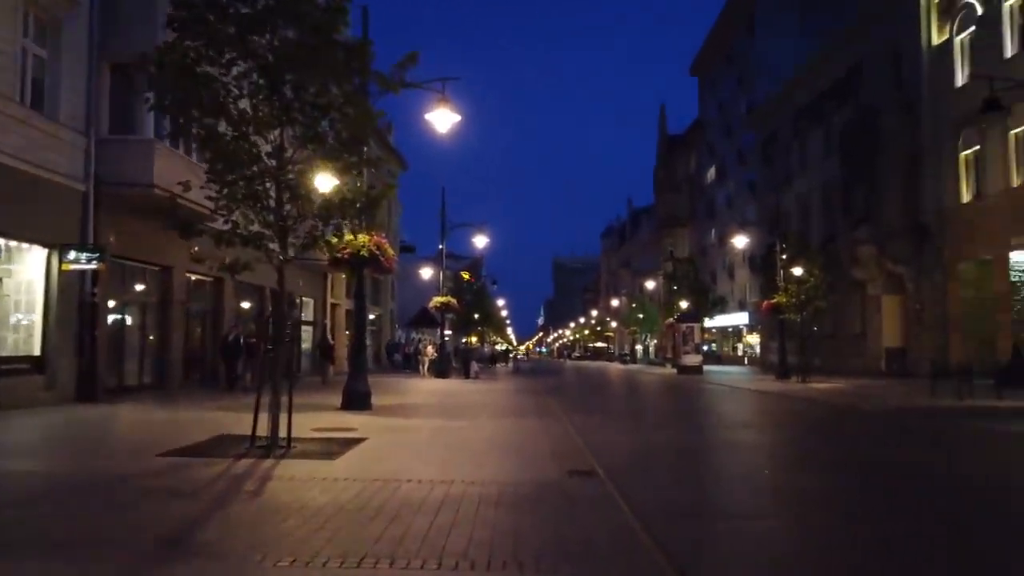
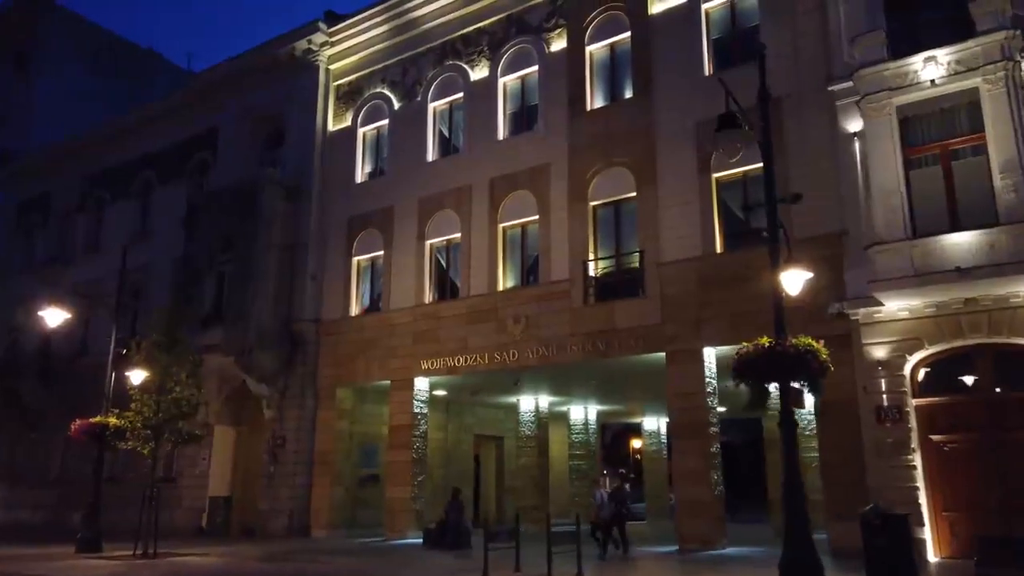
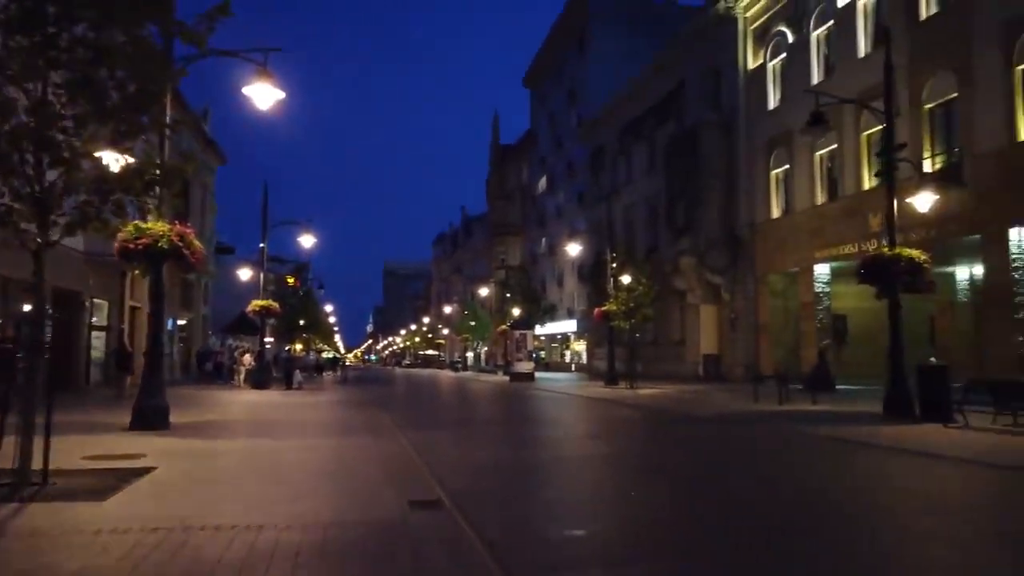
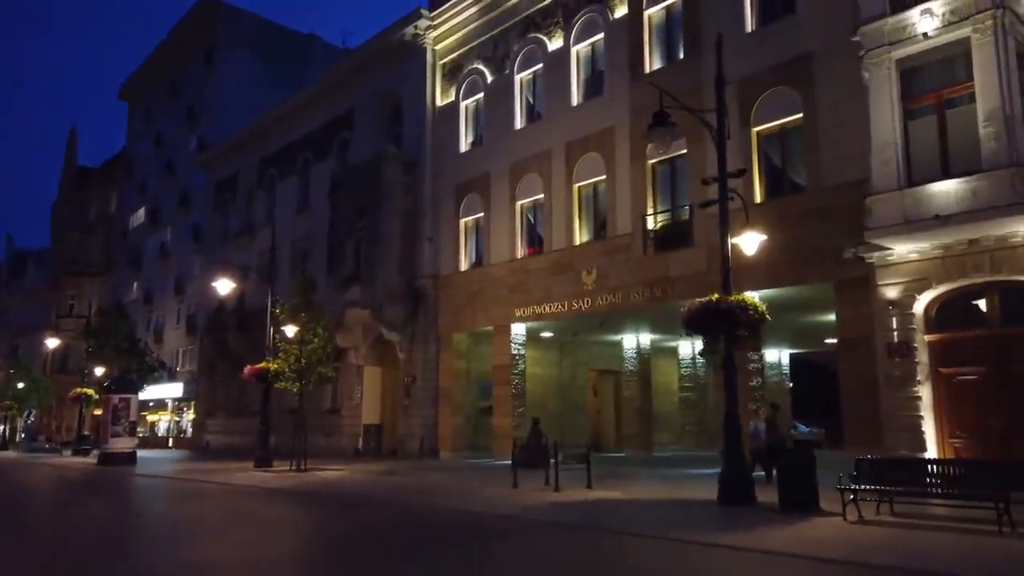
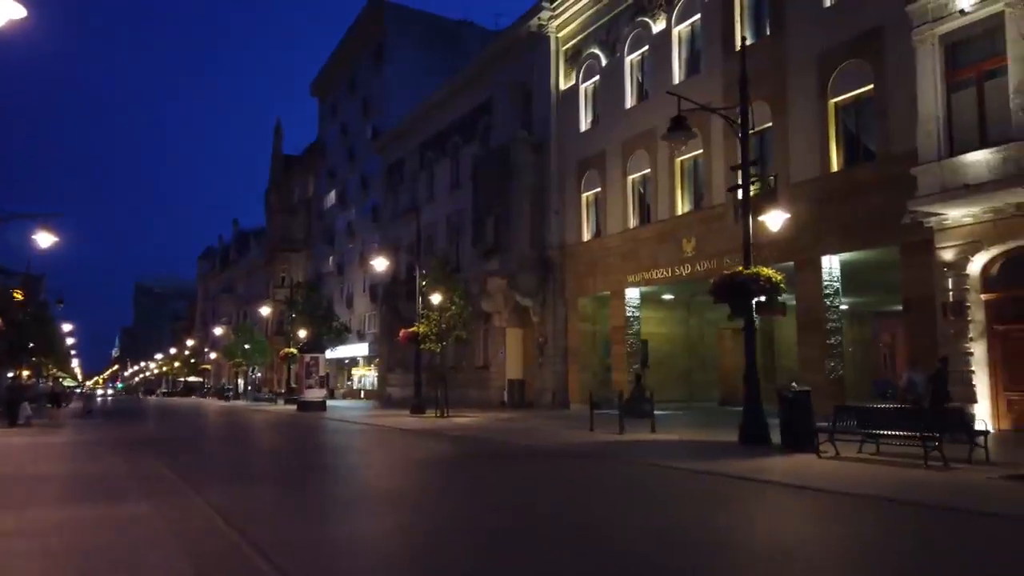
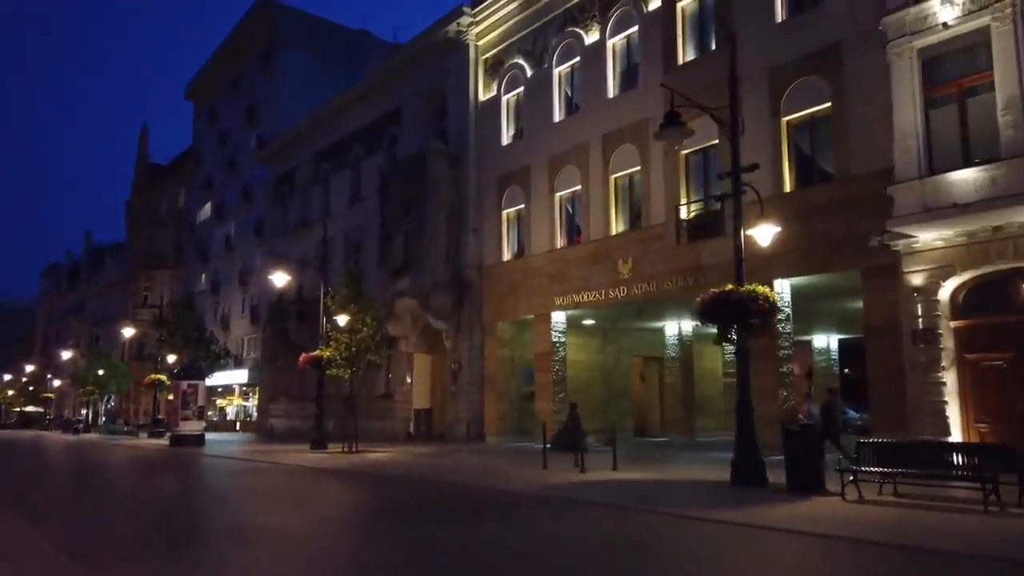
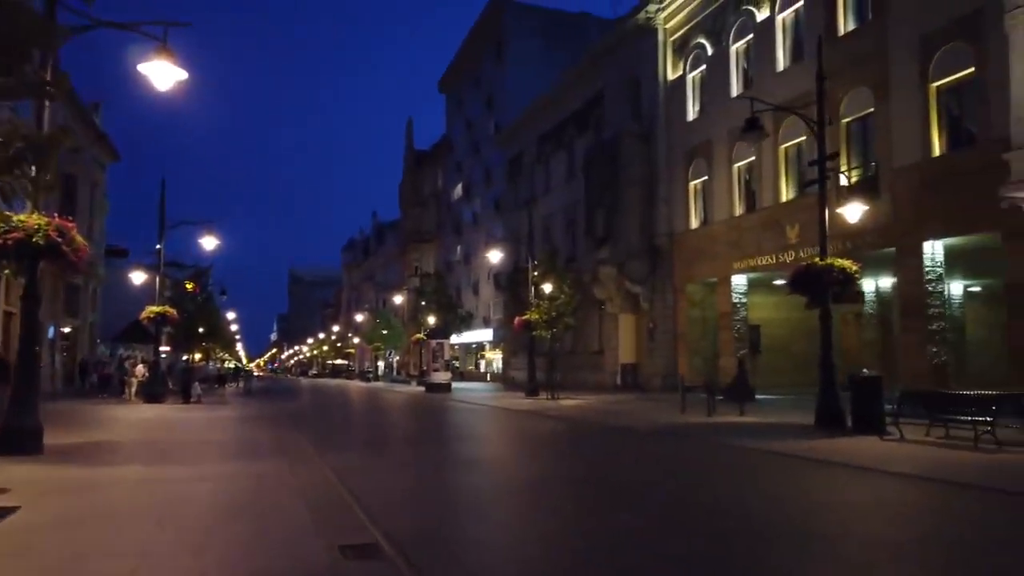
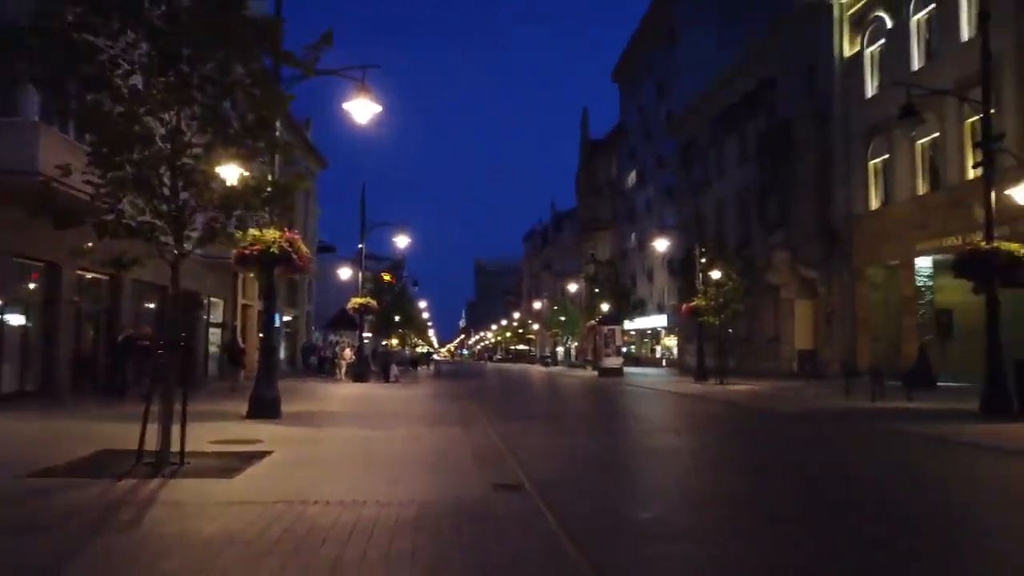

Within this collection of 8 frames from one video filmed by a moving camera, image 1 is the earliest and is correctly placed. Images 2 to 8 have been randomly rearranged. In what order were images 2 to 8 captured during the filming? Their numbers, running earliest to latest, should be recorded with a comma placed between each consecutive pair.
8, 3, 7, 5, 6, 4, 2
